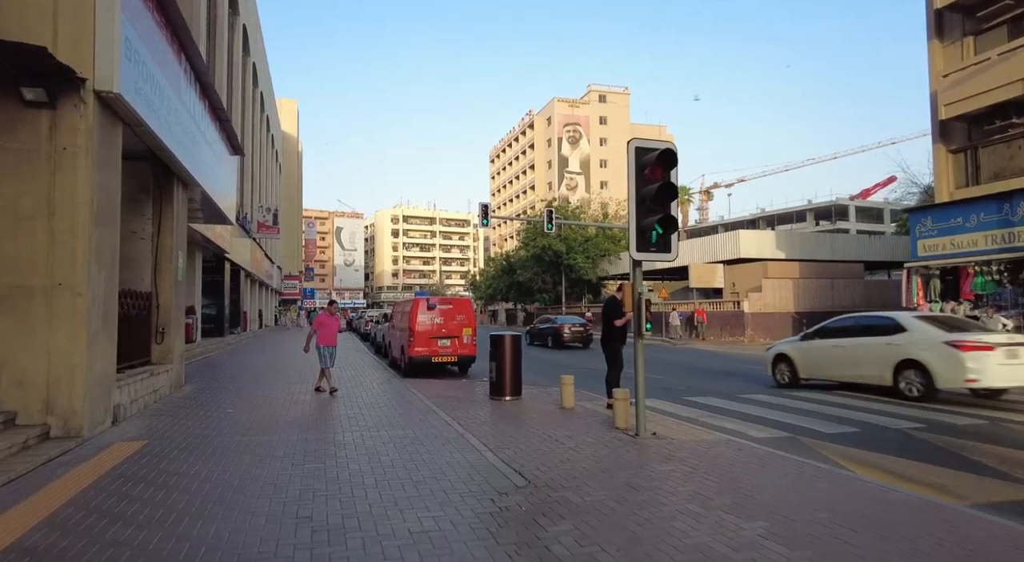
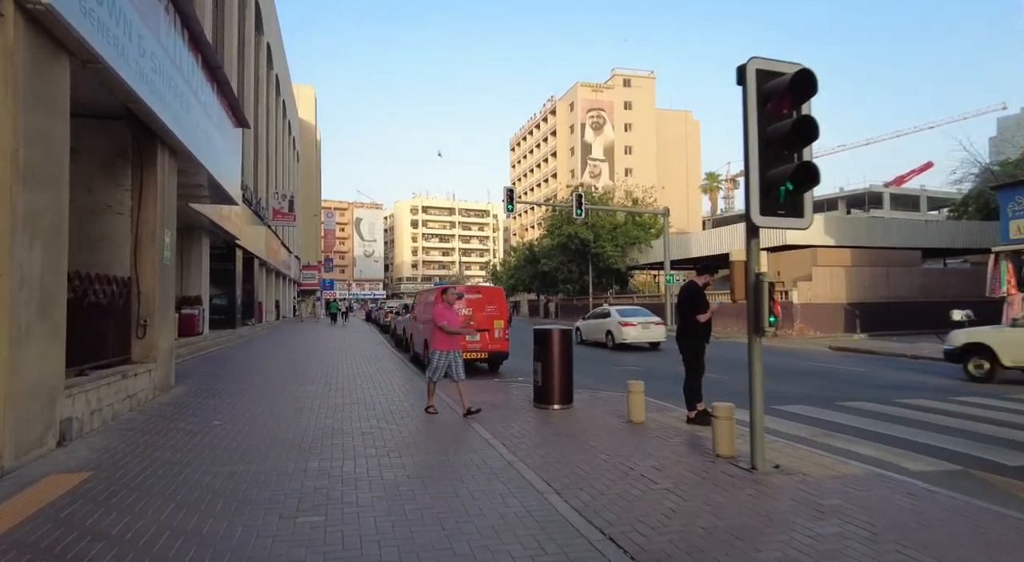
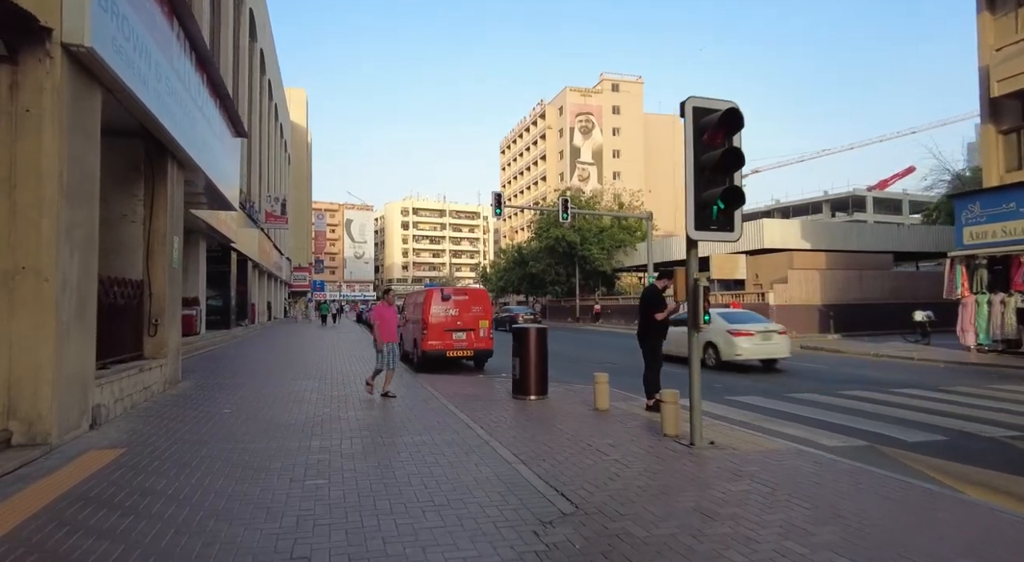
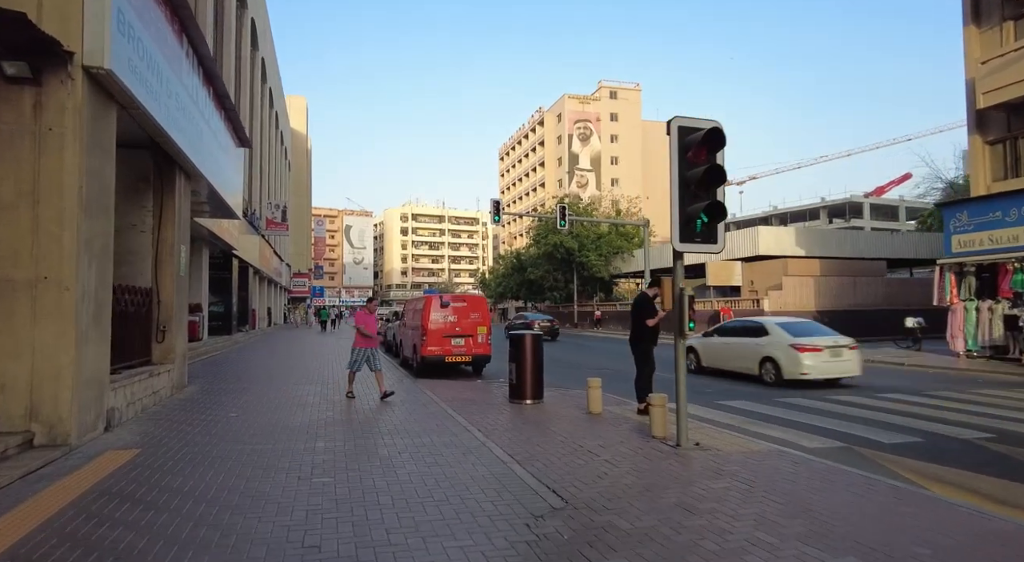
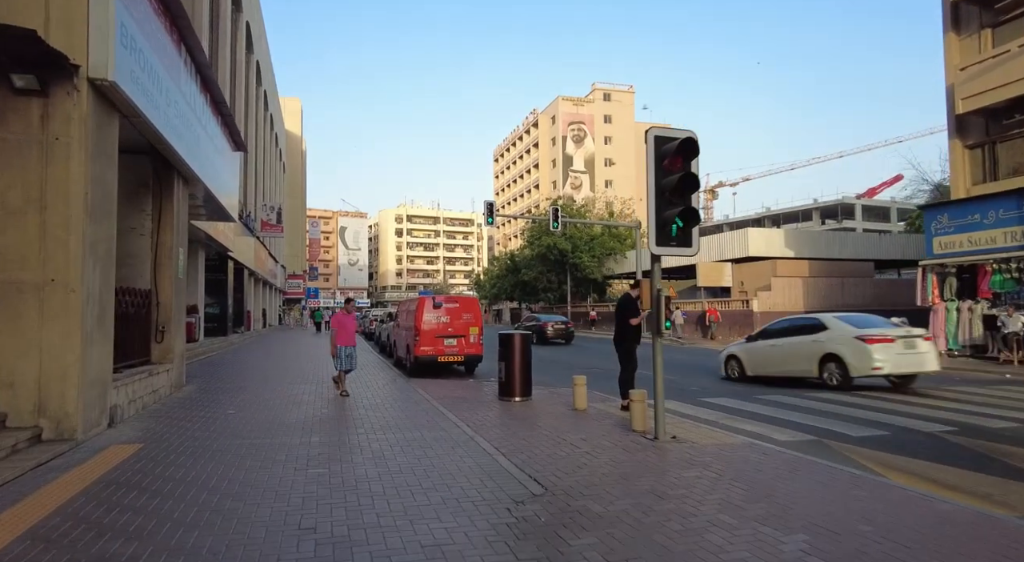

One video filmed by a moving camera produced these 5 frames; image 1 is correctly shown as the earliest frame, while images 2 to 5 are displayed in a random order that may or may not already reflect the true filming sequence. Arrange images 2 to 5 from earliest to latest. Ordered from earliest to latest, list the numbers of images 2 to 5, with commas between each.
5, 4, 3, 2
